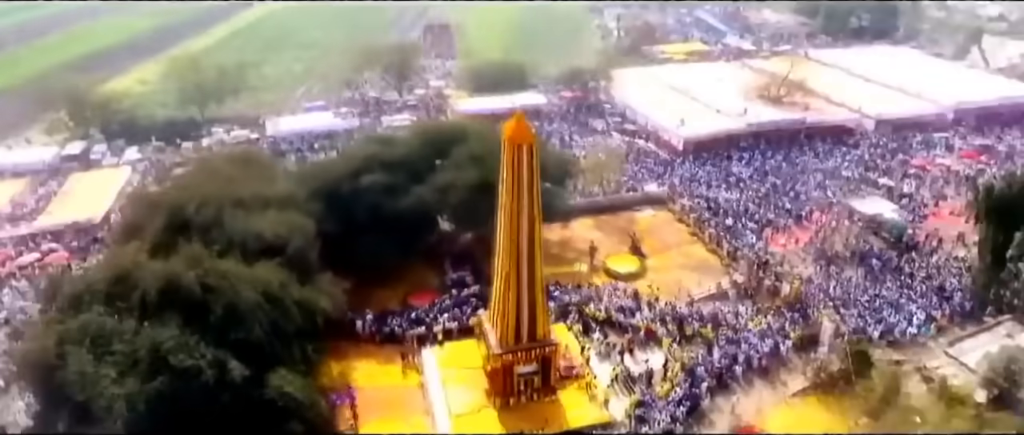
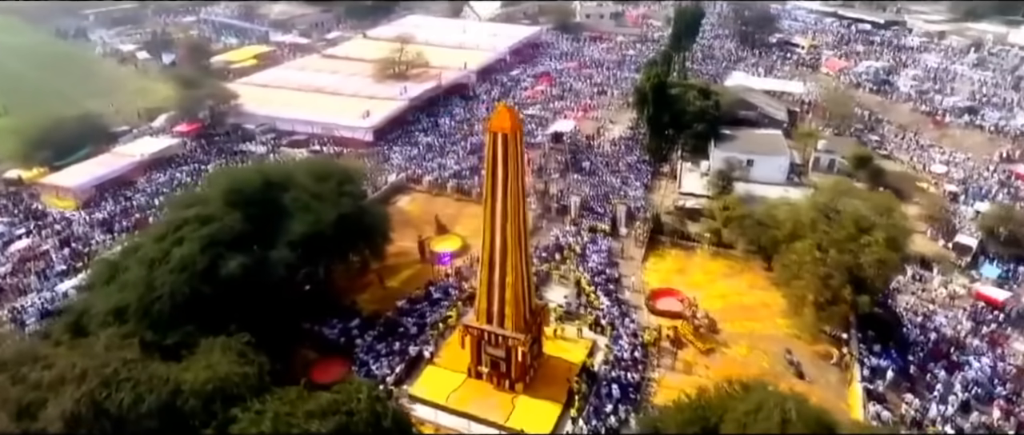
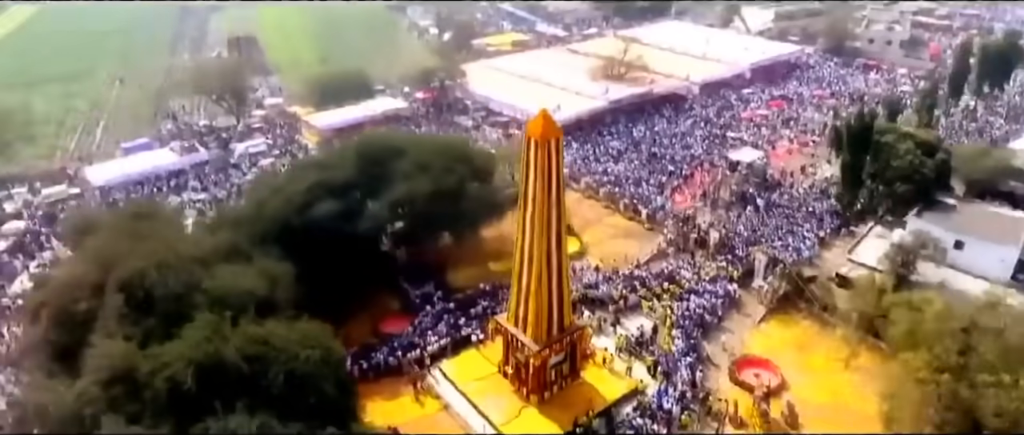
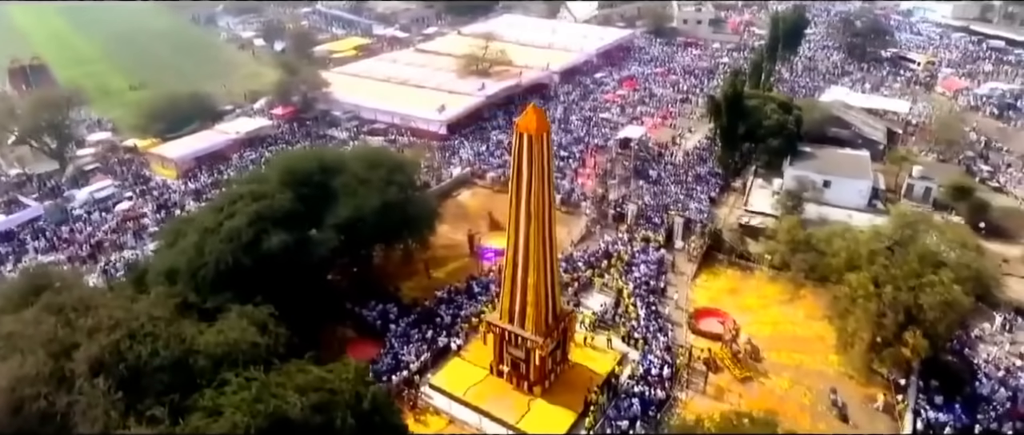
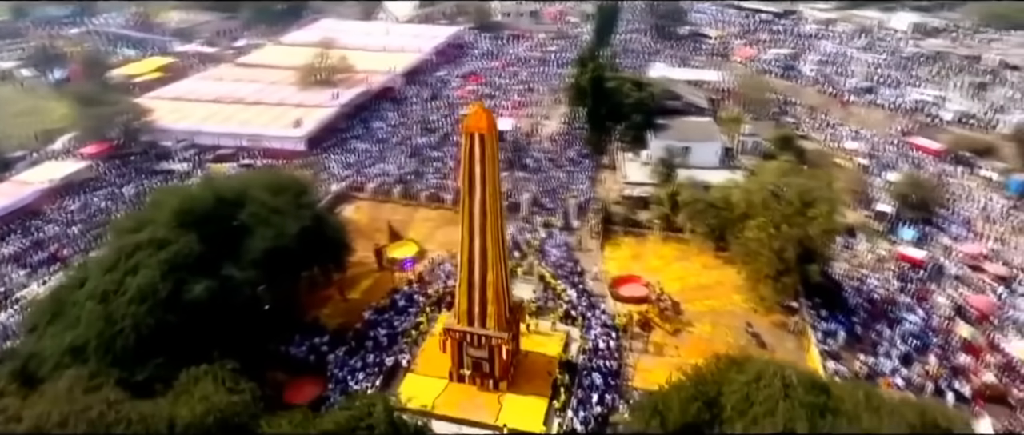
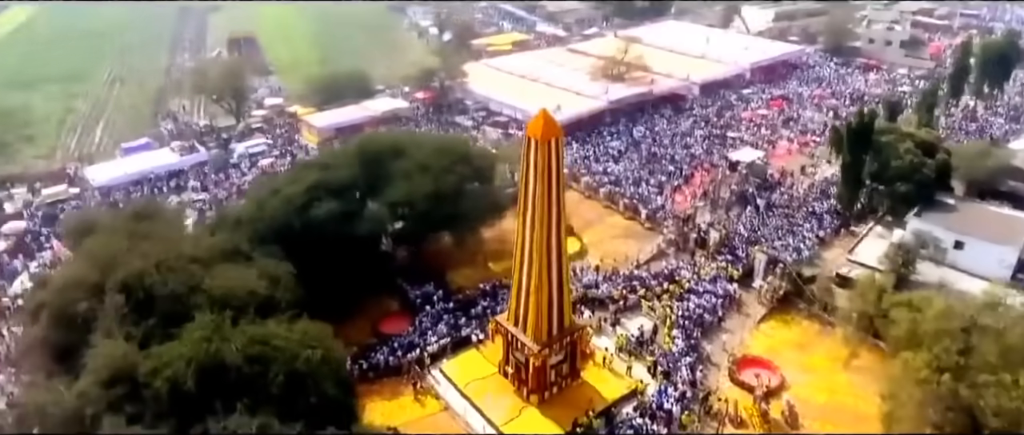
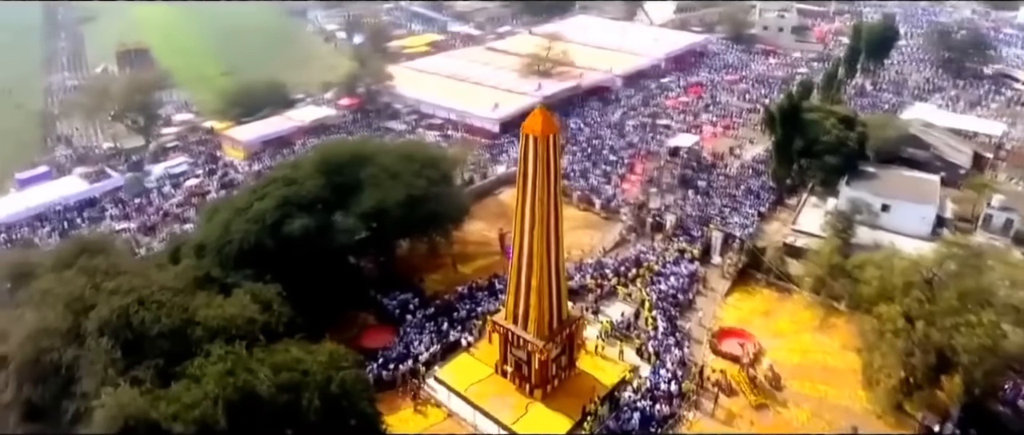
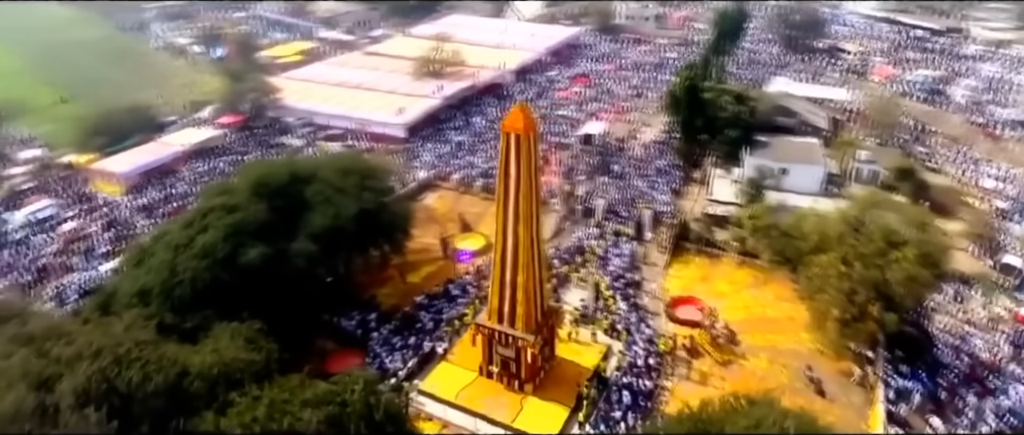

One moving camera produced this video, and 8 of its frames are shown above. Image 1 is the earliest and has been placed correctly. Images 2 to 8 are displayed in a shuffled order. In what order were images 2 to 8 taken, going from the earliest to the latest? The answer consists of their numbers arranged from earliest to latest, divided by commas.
3, 4, 2, 5, 8, 7, 6
